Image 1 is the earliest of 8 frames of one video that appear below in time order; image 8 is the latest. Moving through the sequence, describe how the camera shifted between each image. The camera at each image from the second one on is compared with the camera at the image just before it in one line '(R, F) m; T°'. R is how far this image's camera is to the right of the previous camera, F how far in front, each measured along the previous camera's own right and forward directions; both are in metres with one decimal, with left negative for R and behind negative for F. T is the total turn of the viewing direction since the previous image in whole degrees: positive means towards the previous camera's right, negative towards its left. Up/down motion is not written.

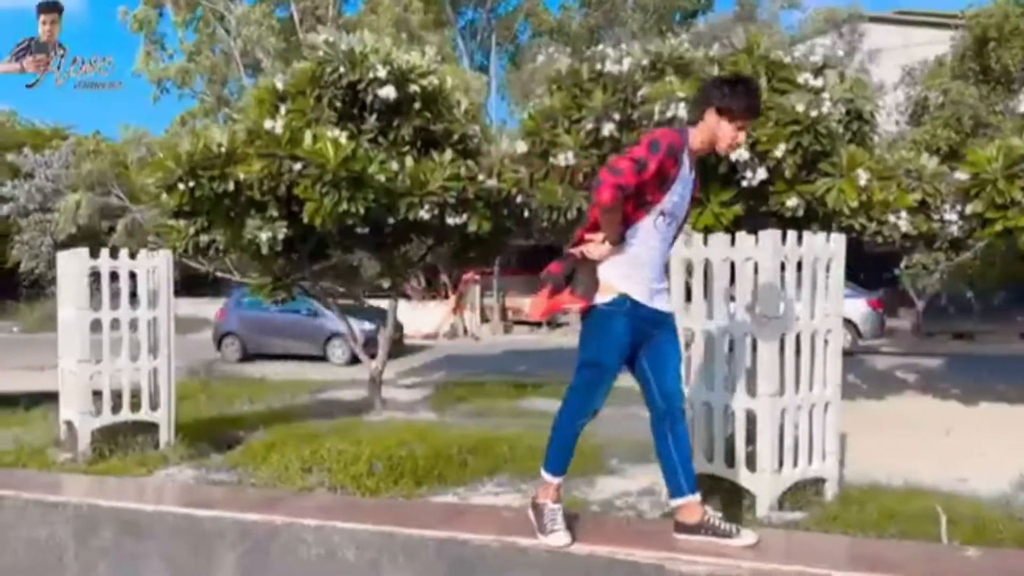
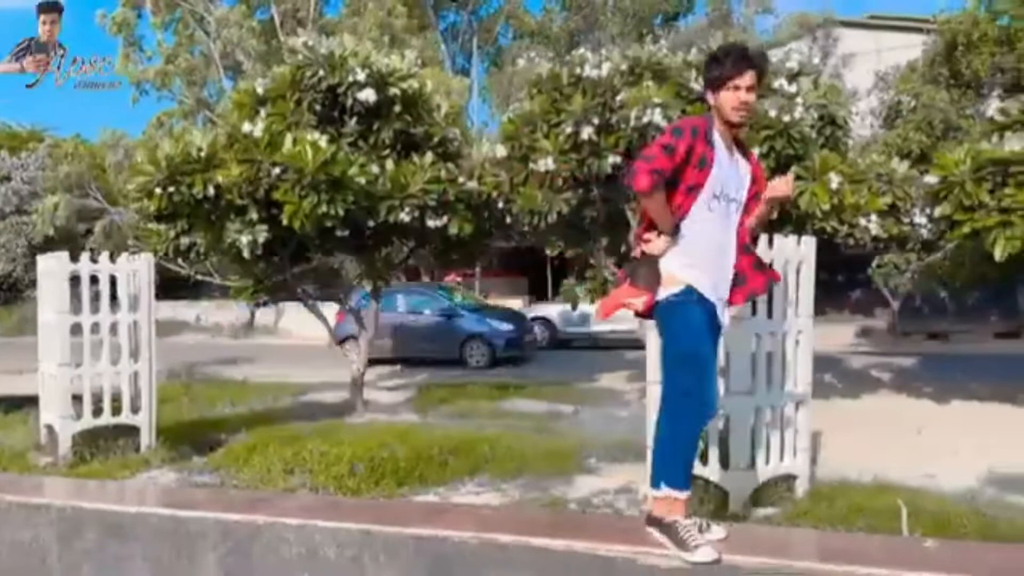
(0.0, -0.1) m; +1°
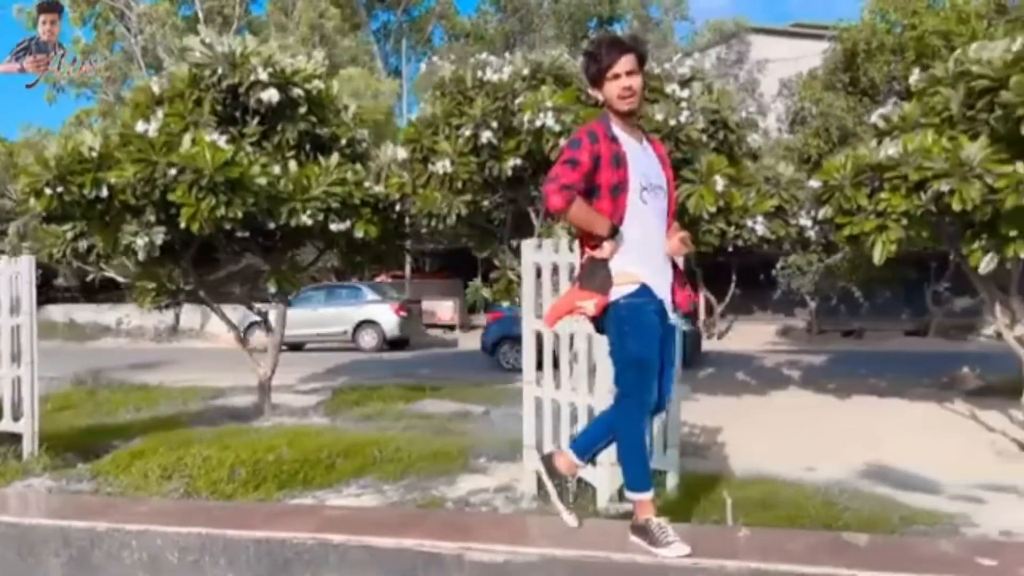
(+0.5, -0.1) m; +4°
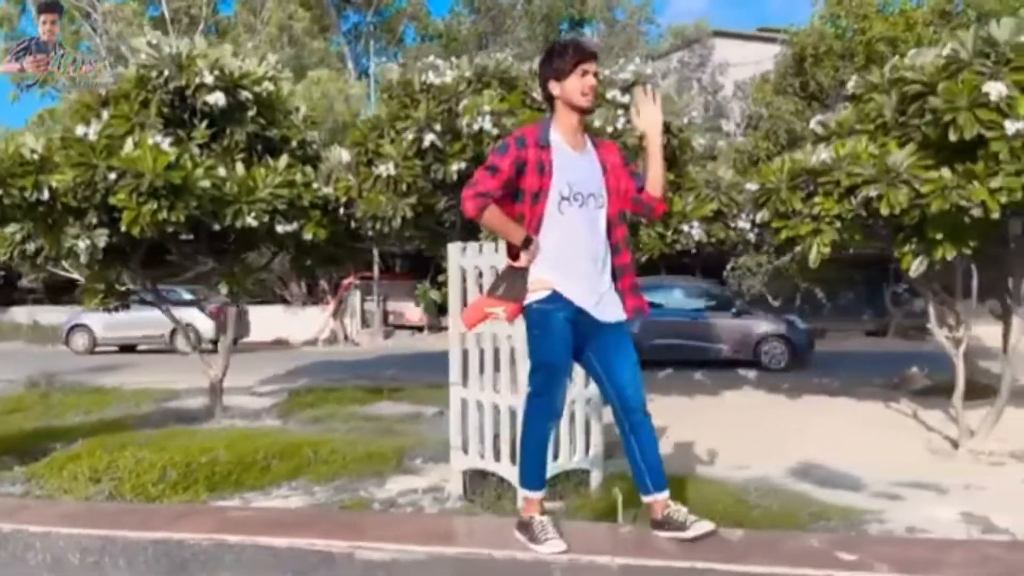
(+0.4, -0.1) m; +1°
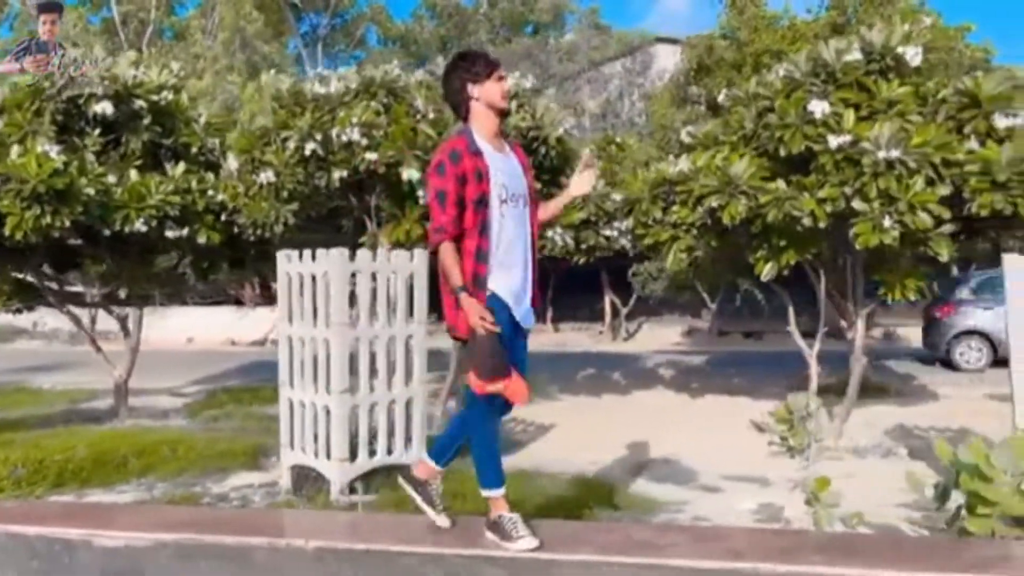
(+1.3, -0.4) m; +1°
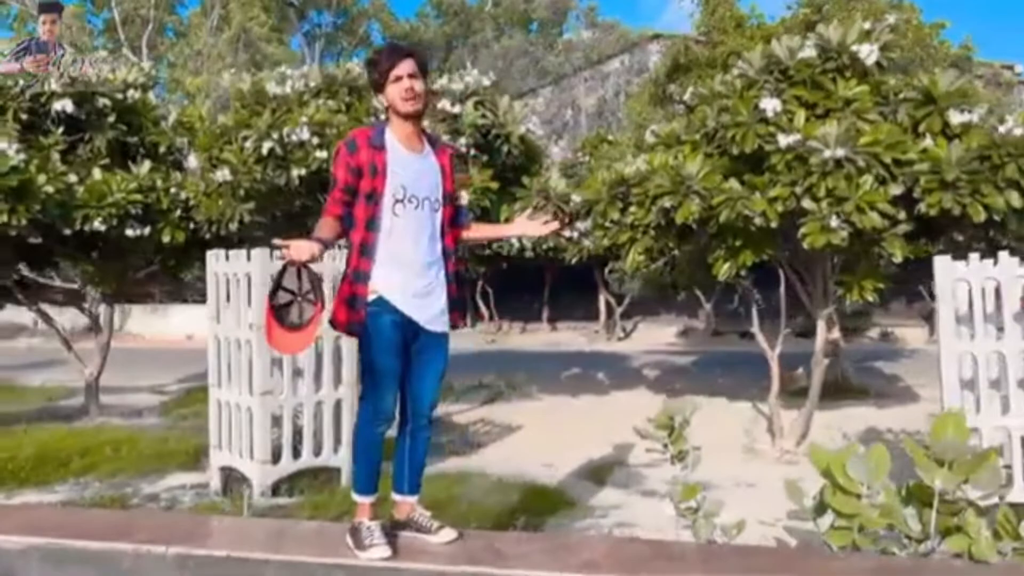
(+0.7, +0.1) m; -1°
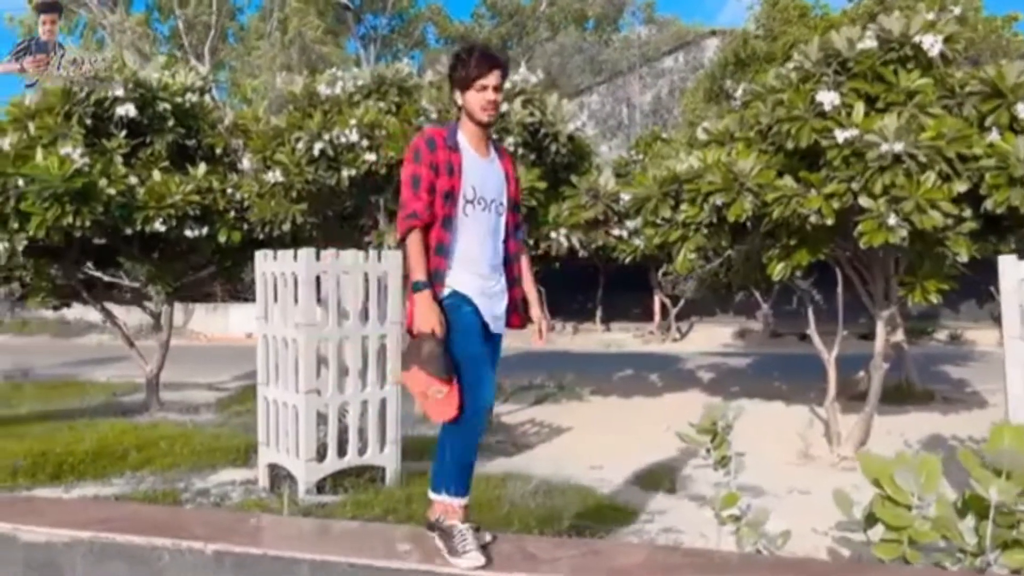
(+0.1, +0.1) m; -4°
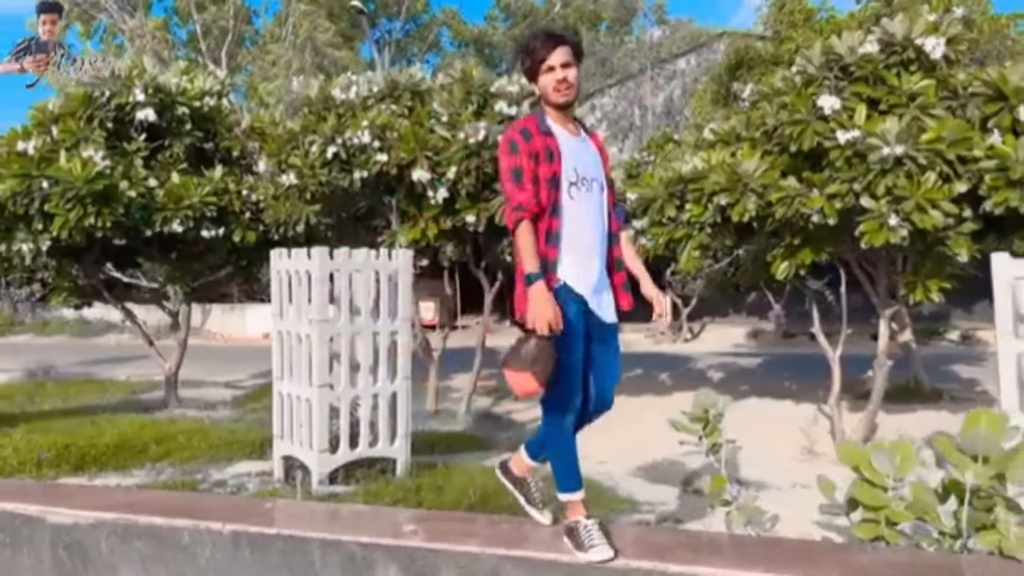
(+0.1, -0.2) m; -1°
